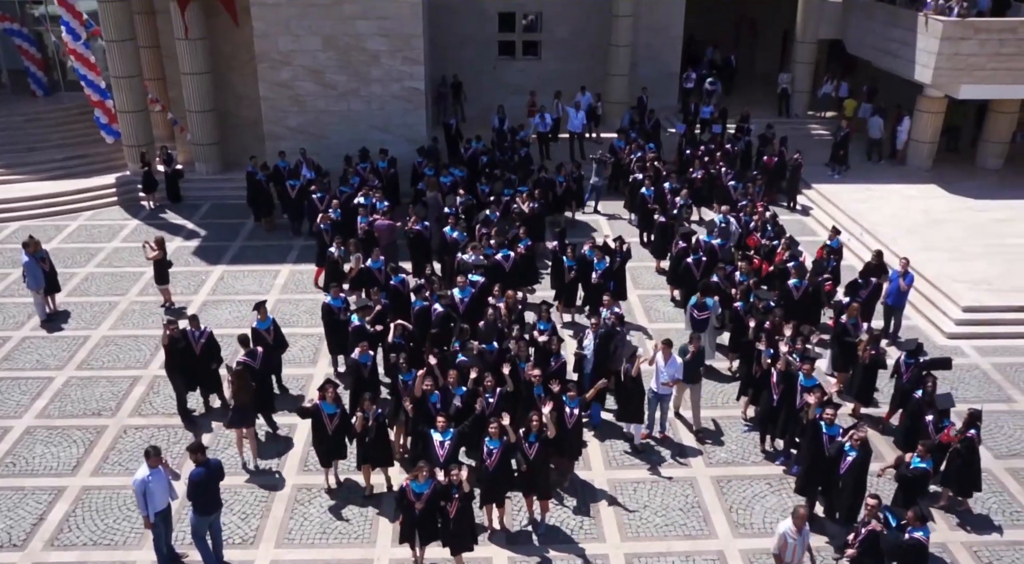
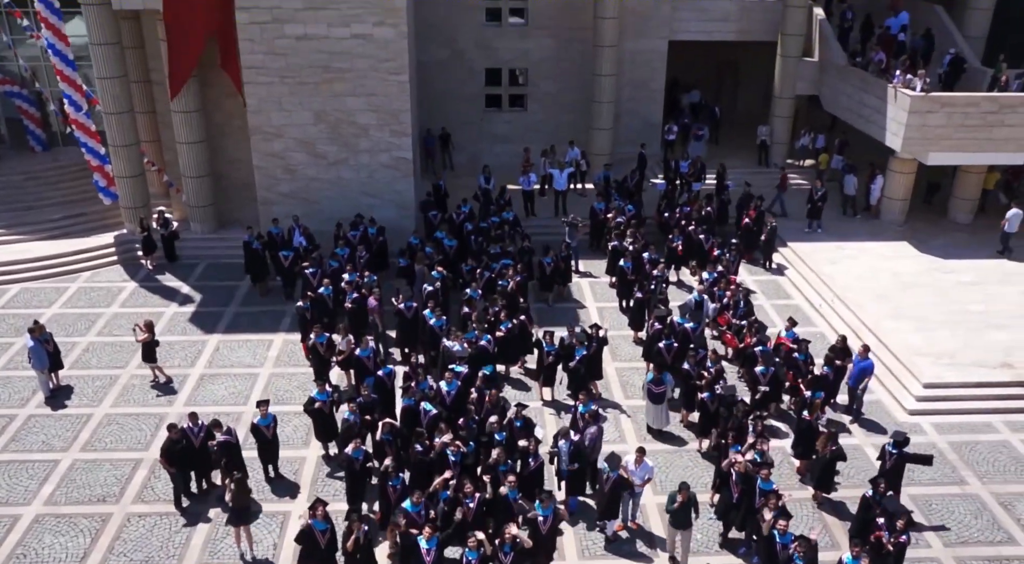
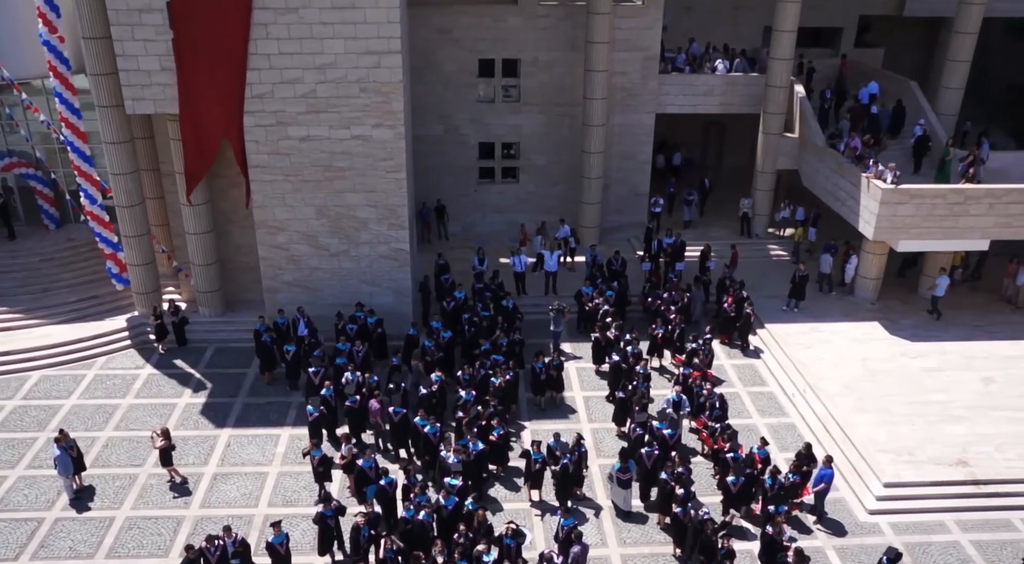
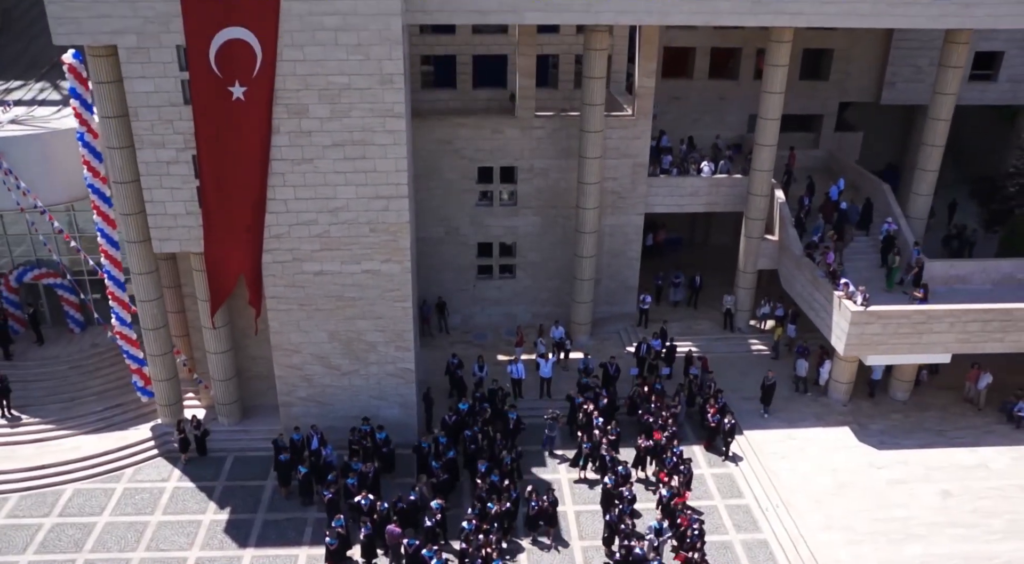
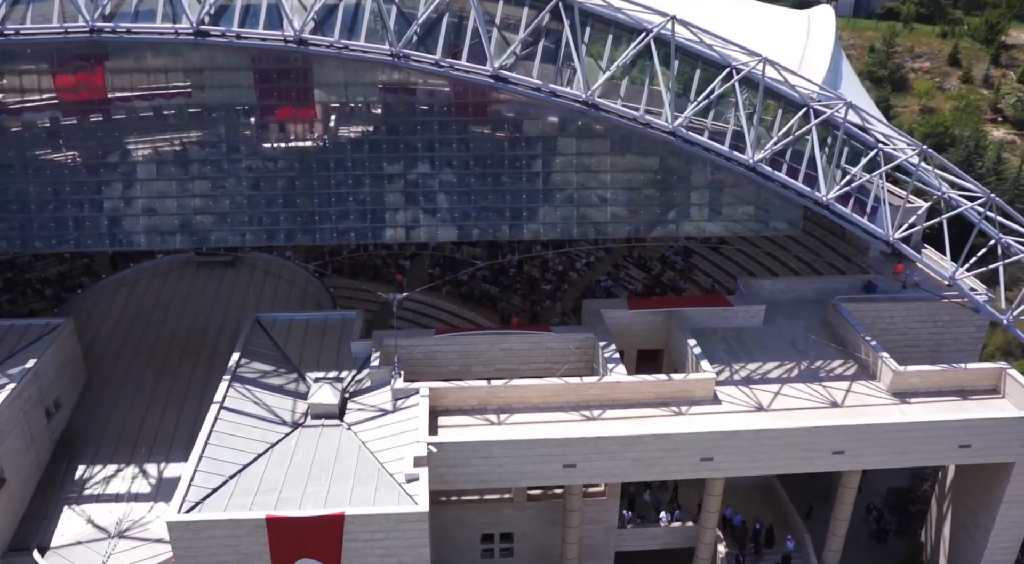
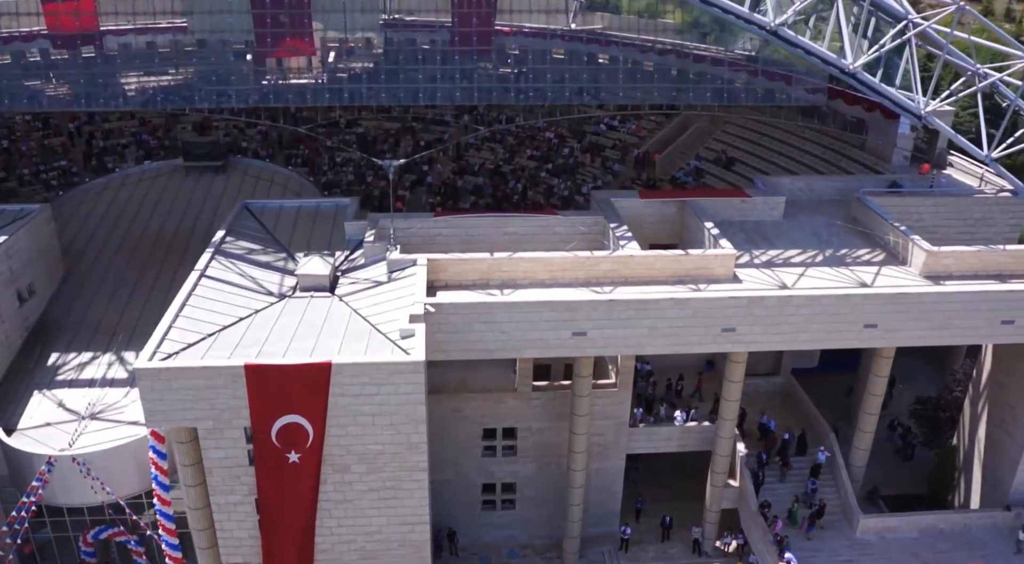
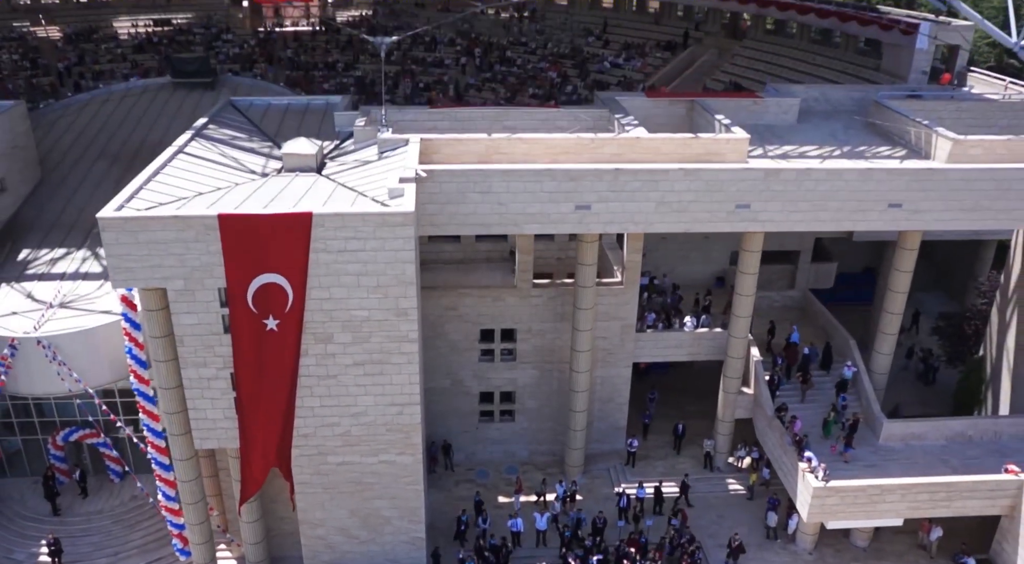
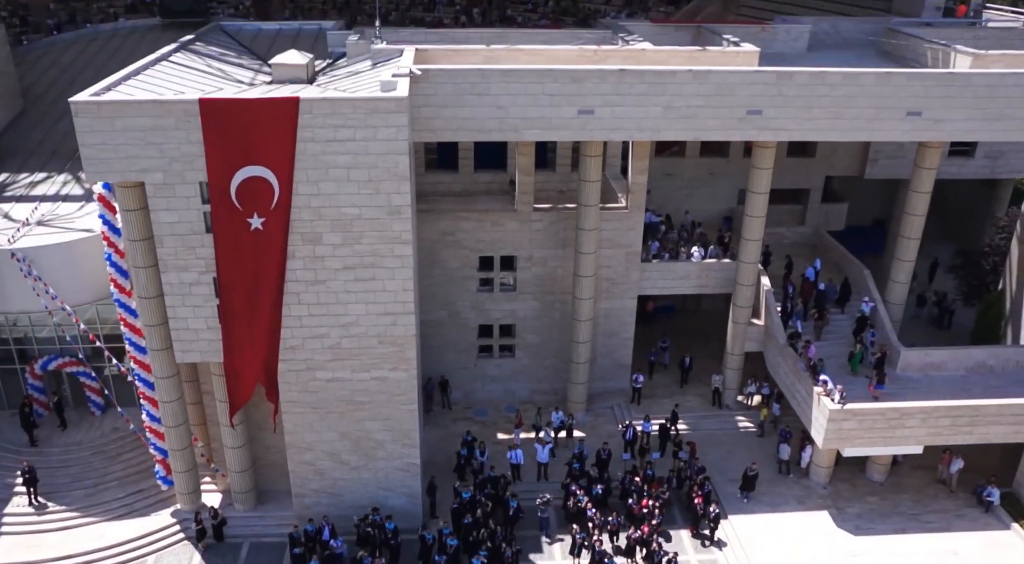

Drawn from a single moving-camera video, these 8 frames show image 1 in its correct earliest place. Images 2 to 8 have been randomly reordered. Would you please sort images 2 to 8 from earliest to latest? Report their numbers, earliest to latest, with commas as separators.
2, 3, 4, 8, 7, 6, 5
